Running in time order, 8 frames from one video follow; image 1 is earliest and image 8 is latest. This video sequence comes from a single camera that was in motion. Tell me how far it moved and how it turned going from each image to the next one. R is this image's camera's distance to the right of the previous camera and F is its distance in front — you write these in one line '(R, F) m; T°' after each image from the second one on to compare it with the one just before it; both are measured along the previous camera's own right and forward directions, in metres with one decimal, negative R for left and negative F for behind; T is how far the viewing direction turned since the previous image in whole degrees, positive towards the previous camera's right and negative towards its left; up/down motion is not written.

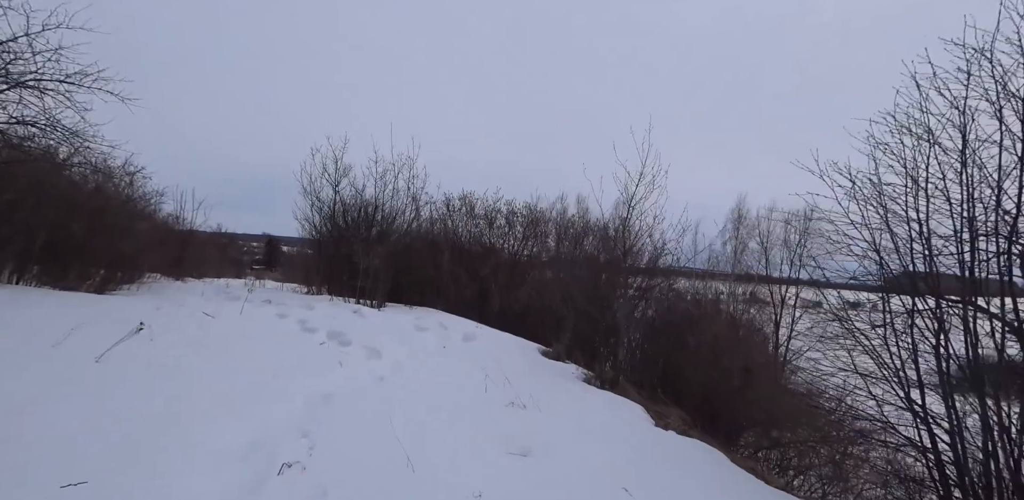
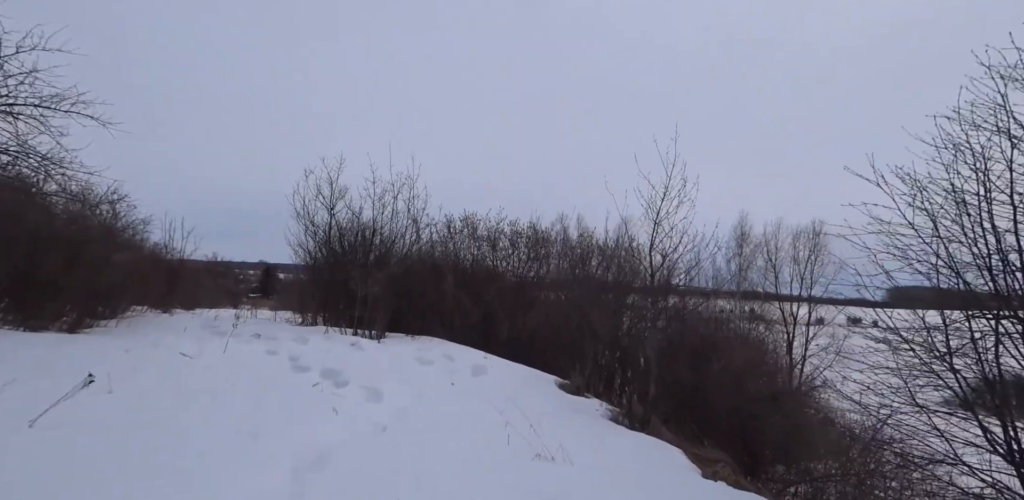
(-0.2, +0.7) m; 0°
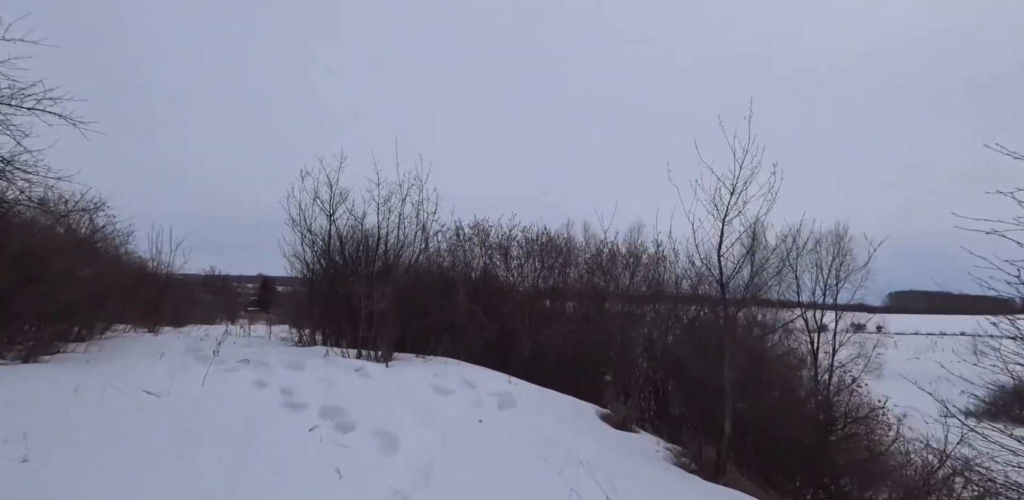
(-0.4, +1.1) m; 0°
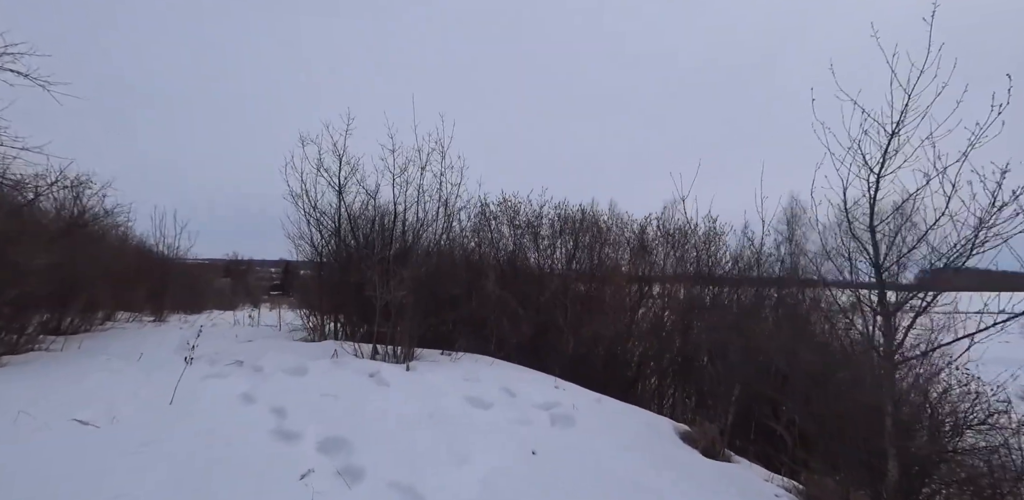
(-0.3, +1.4) m; -2°
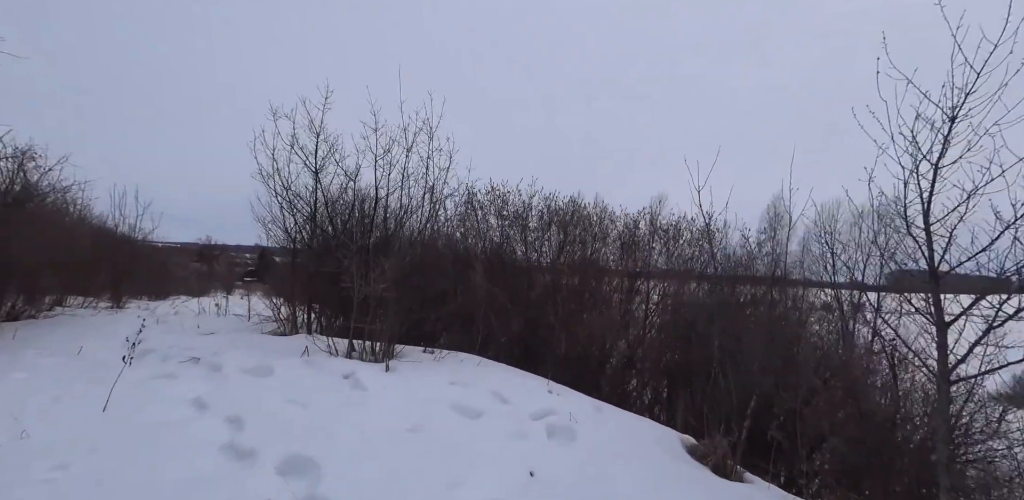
(-0.1, +0.6) m; +2°
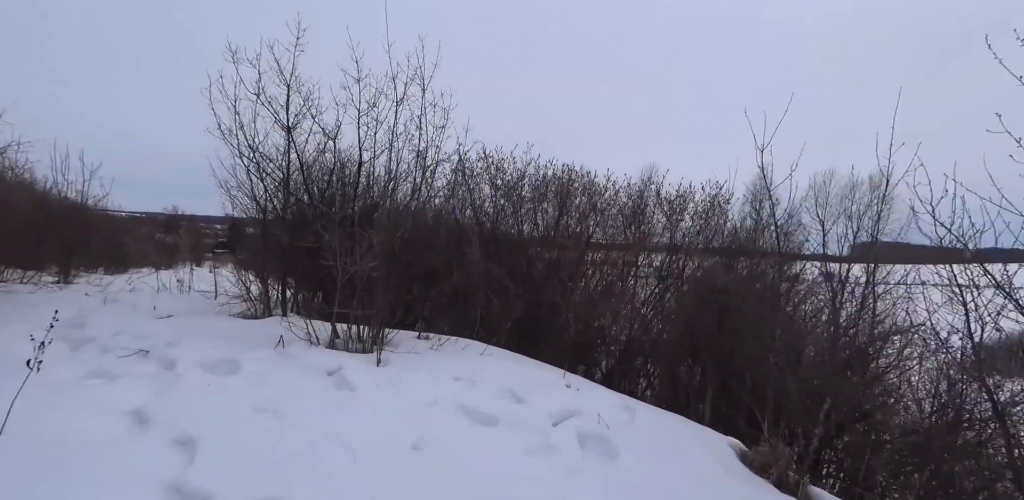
(-0.4, +0.9) m; +3°
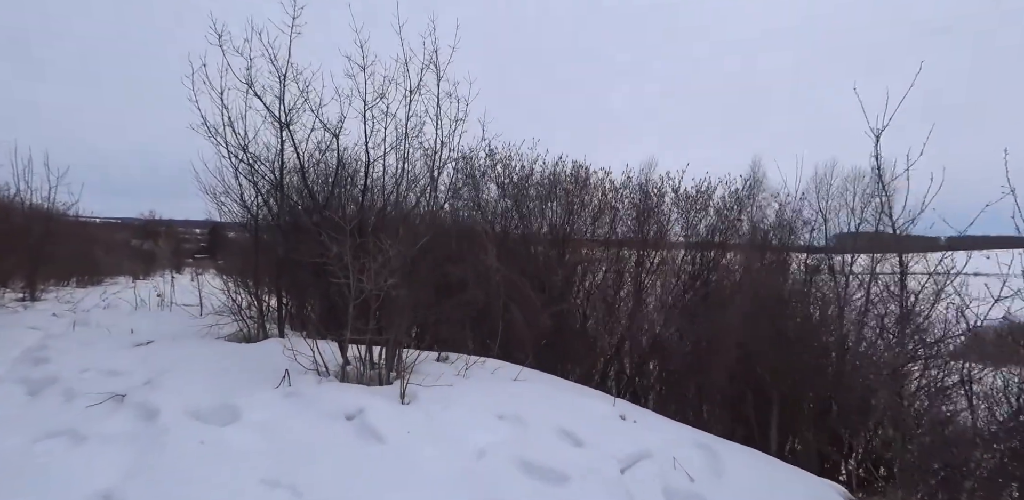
(-0.5, +0.7) m; +2°
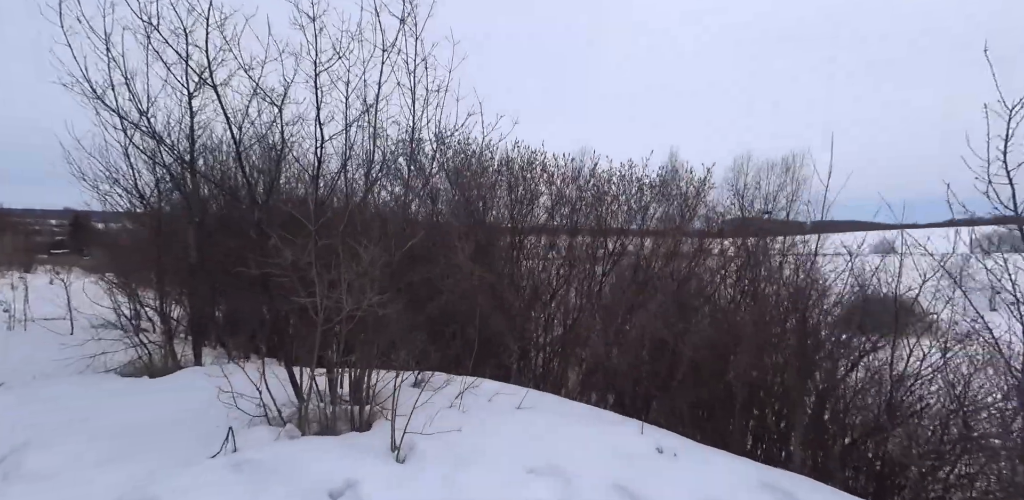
(-0.7, +0.9) m; +10°
